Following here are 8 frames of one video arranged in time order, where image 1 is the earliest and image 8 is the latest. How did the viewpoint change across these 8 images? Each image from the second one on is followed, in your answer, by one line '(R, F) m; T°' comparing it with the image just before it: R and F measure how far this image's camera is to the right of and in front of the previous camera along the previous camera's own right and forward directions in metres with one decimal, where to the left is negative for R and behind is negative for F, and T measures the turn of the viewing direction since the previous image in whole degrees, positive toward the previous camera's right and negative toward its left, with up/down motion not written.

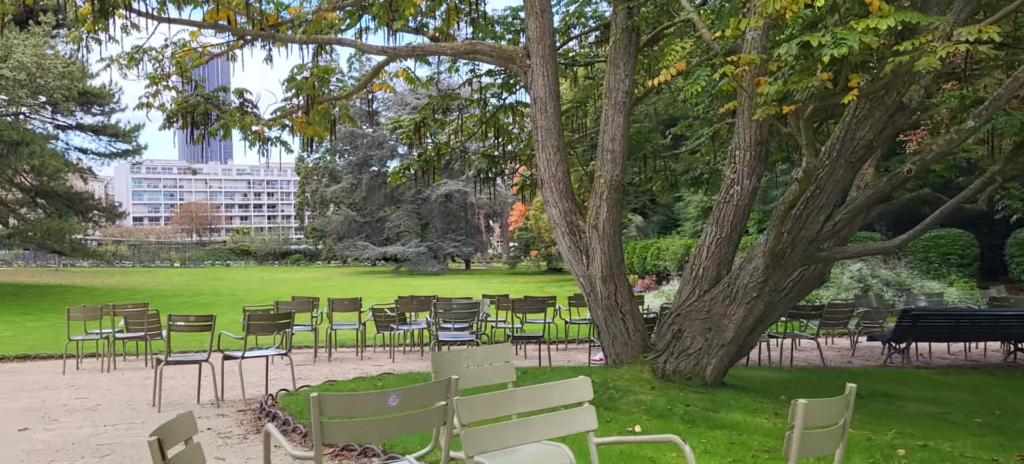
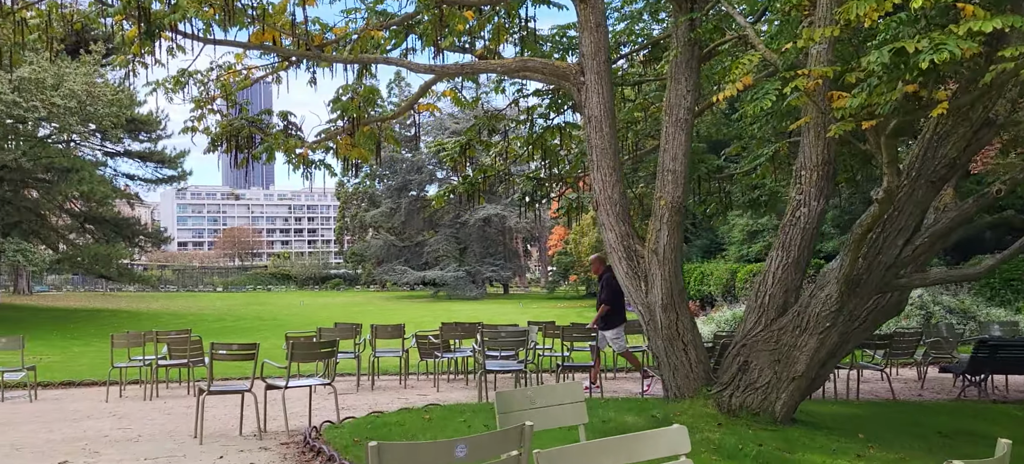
(-0.1, +0.3) m; -3°
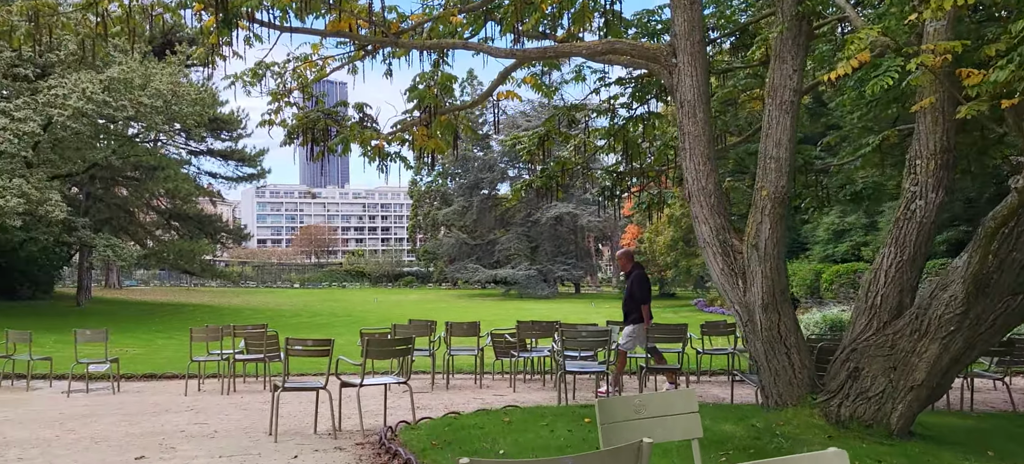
(-0.1, +0.4) m; -5°
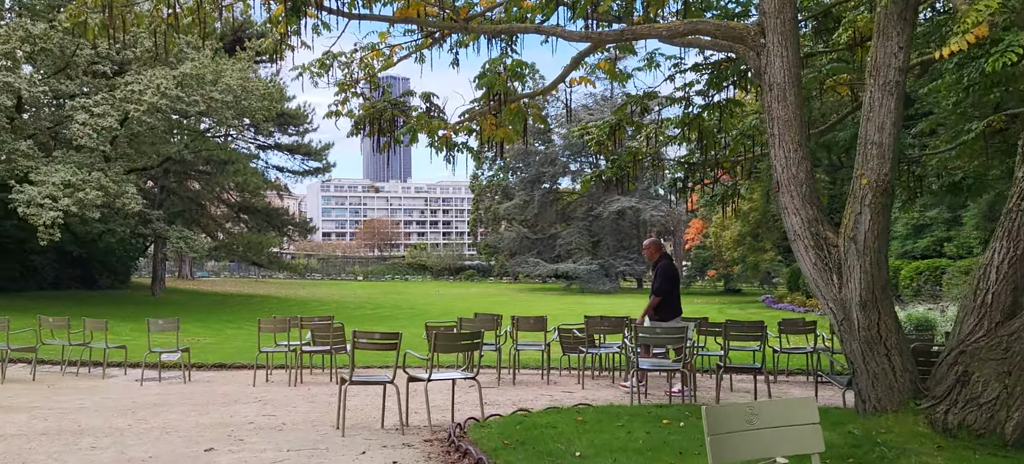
(-0.1, +0.3) m; -4°
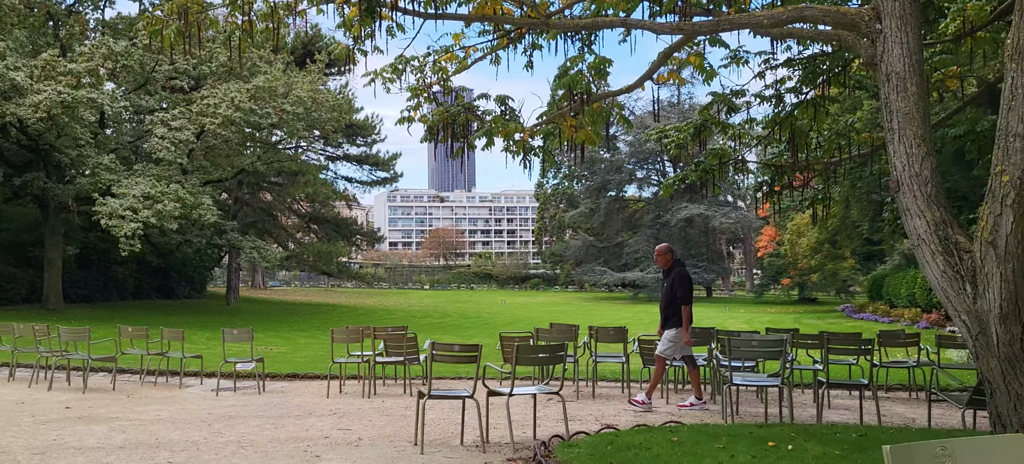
(-0.2, +0.4) m; -4°
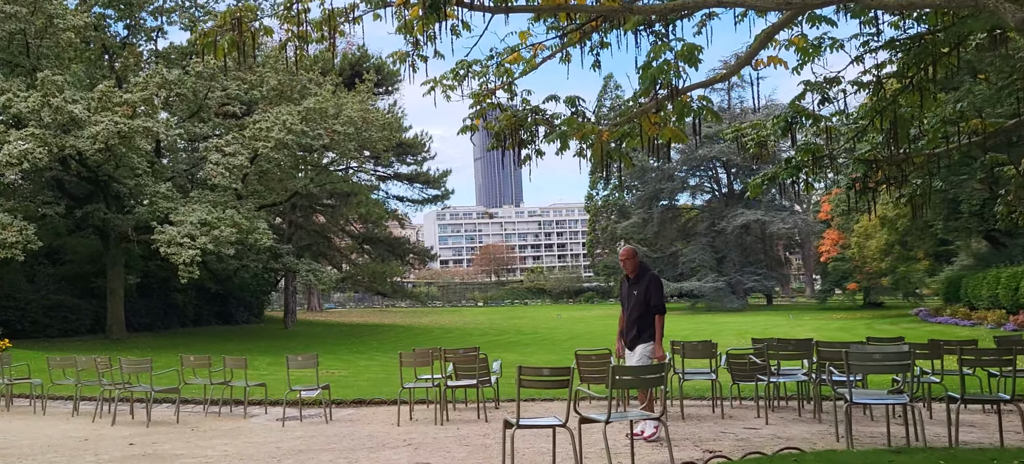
(-0.3, +0.7) m; -3°
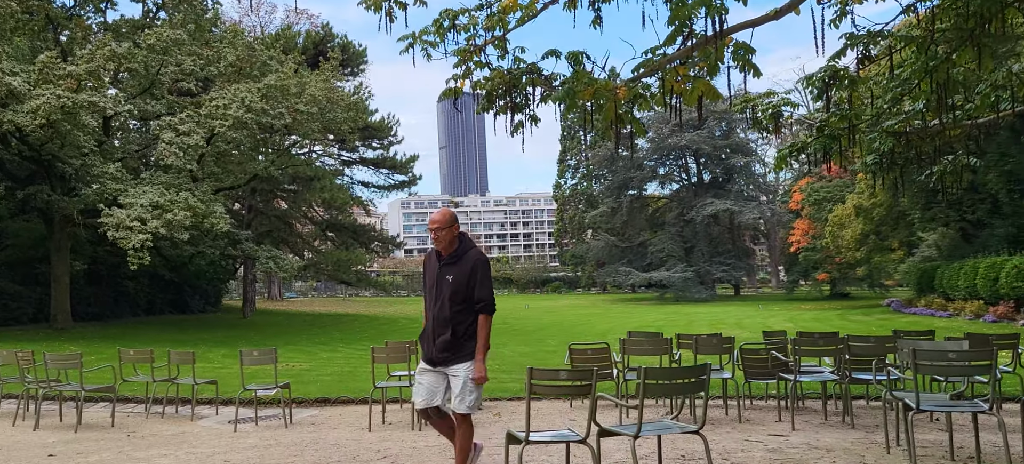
(-0.3, +1.4) m; +2°
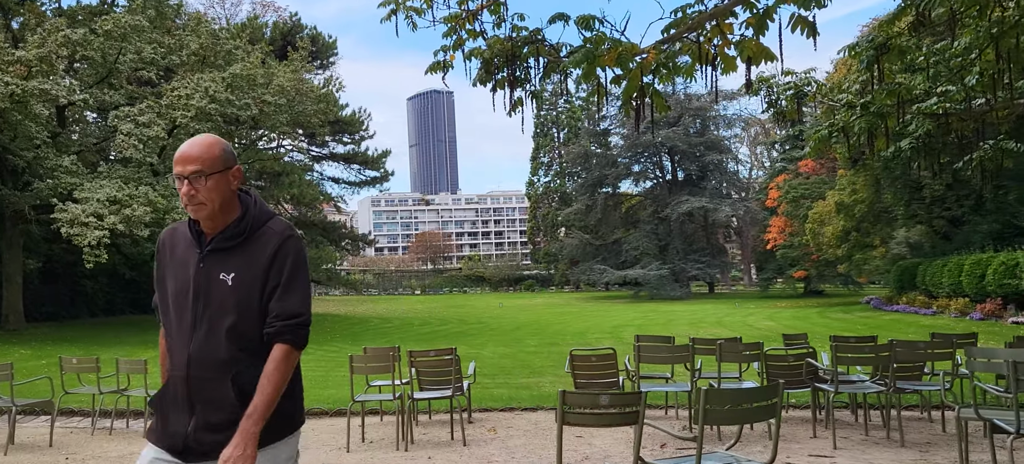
(-0.3, +1.2) m; +2°
